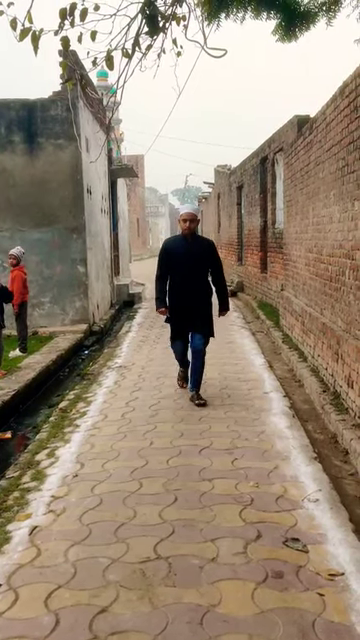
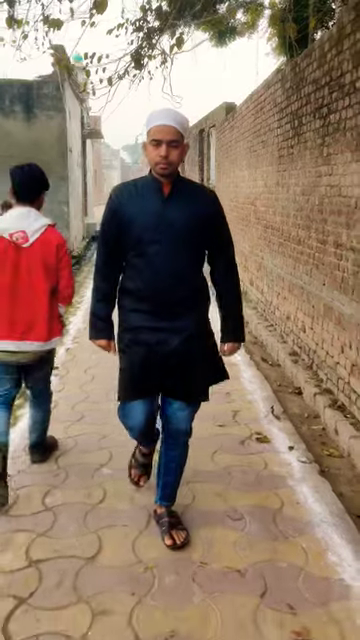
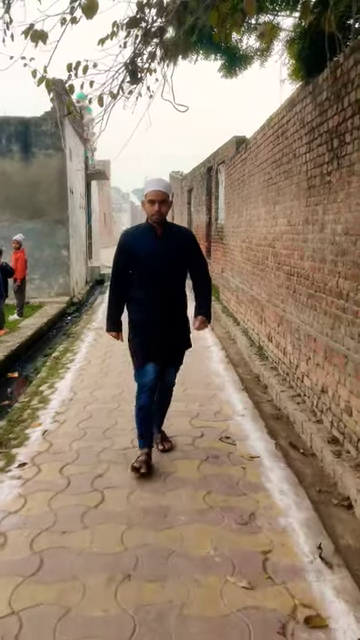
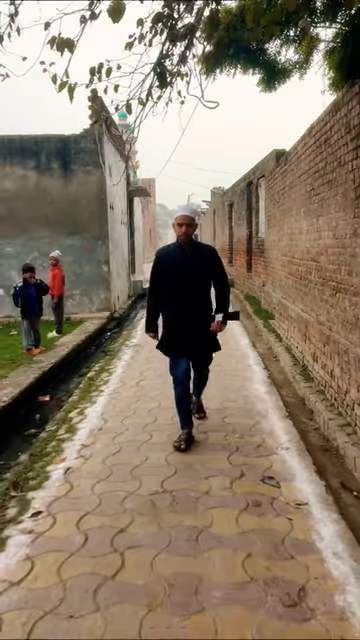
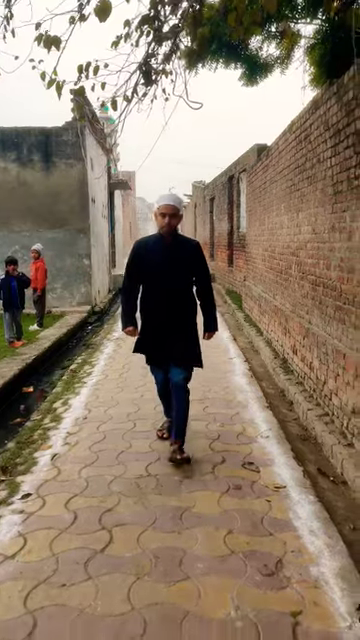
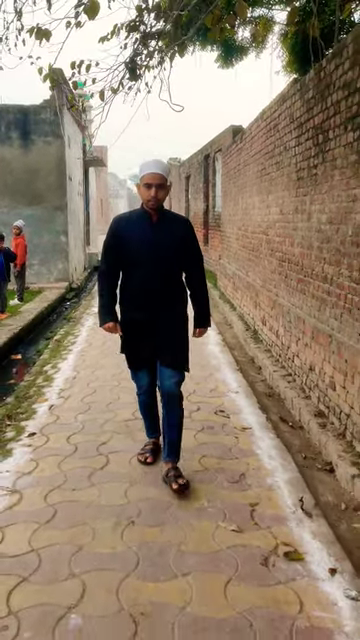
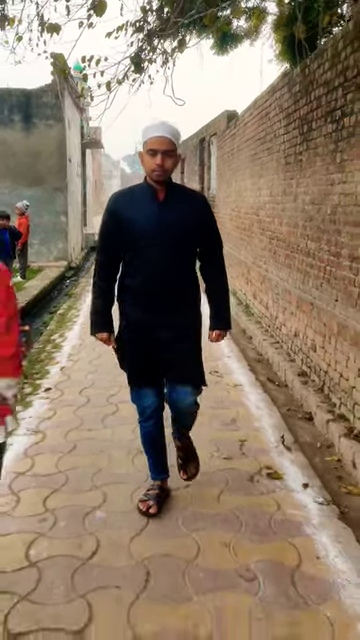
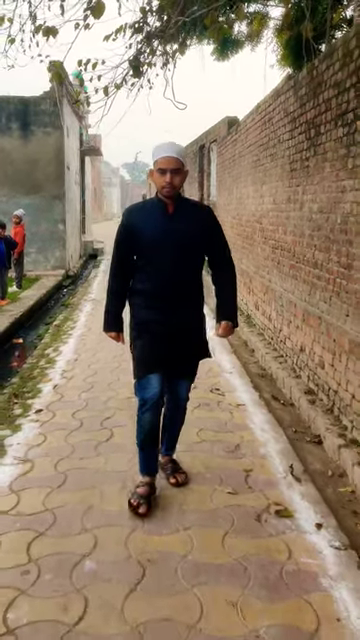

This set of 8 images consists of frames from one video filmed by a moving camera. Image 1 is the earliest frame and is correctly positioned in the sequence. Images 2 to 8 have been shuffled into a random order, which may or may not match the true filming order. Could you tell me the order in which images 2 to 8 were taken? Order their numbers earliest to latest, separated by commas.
4, 5, 3, 6, 8, 7, 2
